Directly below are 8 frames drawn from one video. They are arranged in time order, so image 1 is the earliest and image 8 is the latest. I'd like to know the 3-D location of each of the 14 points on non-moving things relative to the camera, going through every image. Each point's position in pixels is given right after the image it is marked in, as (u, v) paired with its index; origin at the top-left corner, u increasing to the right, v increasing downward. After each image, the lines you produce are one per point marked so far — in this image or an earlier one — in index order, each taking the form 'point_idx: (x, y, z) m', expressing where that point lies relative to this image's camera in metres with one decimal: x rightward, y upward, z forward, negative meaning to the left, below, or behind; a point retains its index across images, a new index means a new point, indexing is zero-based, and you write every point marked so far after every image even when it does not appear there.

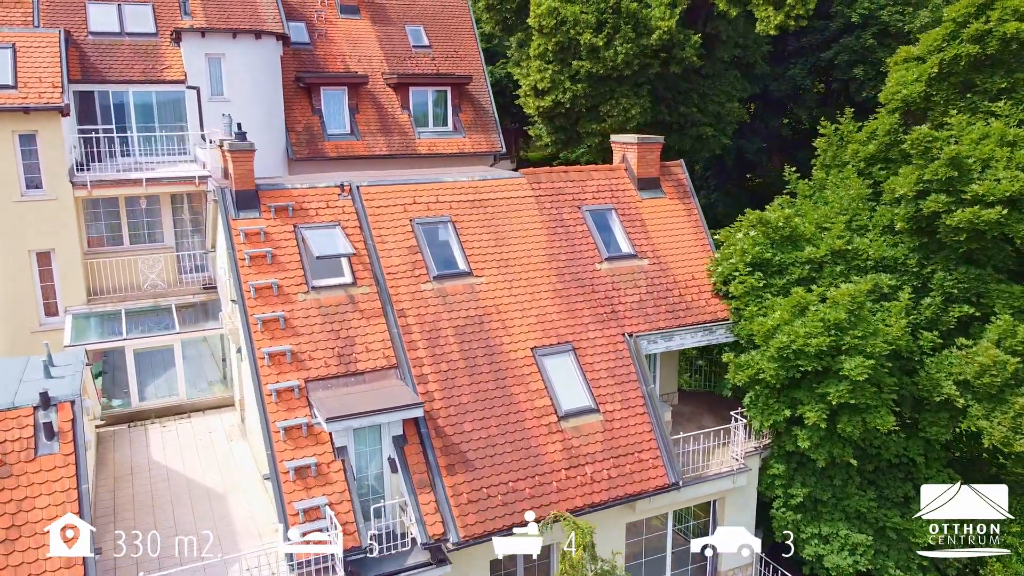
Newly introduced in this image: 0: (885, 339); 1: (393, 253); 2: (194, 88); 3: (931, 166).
0: (+6.0, -0.8, +13.0) m
1: (-2.0, +0.6, +14.0) m
2: (-7.8, +4.9, +19.8) m
3: (+7.2, +2.0, +13.5) m
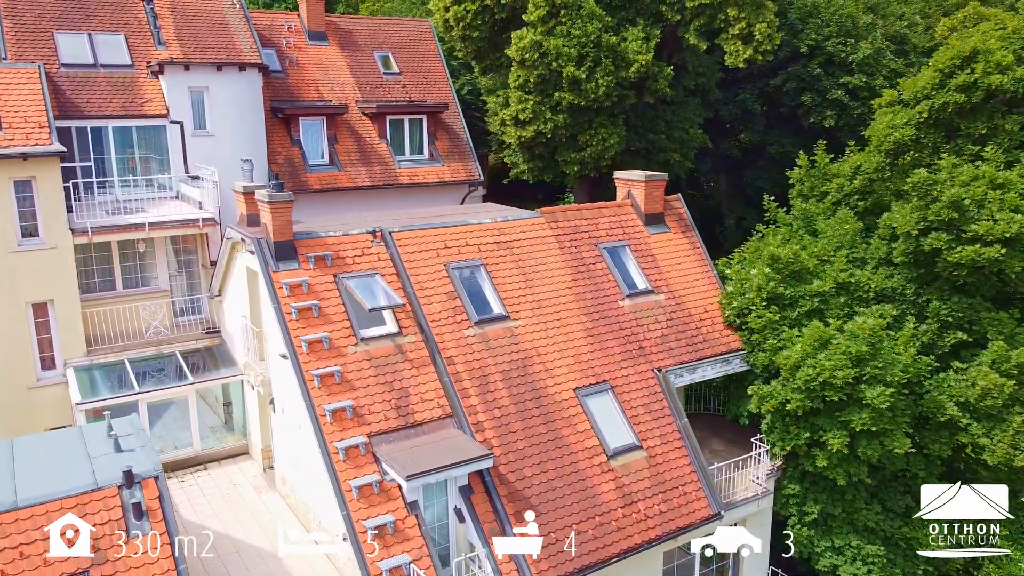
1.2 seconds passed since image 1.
0: (+6.8, -1.4, +14.1) m
1: (-1.3, -0.2, +14.1) m
2: (-7.9, +3.9, +19.2) m
3: (+7.8, +1.4, +14.7) m
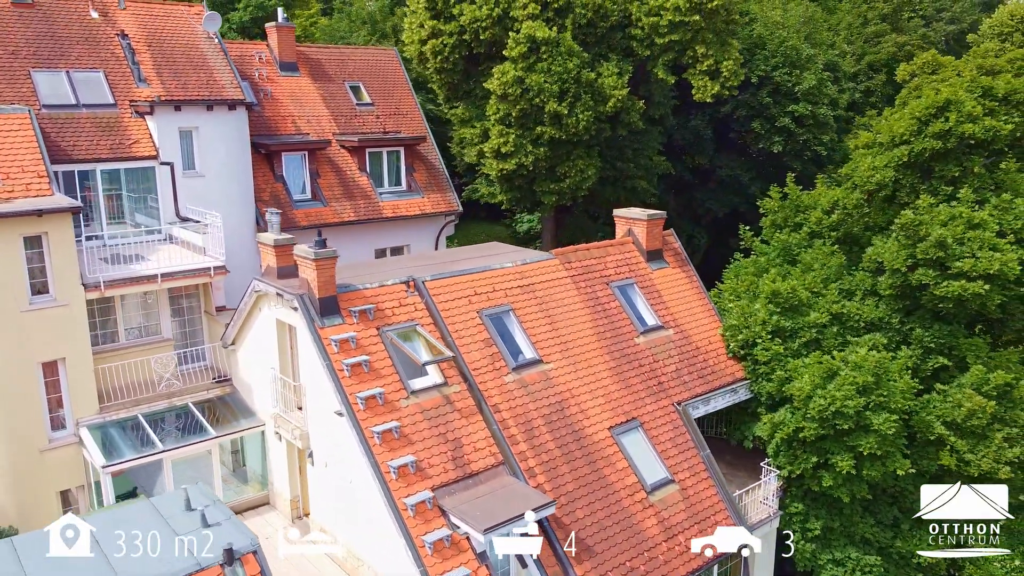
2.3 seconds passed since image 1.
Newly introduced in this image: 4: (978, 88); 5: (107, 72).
0: (+7.4, -2.0, +15.5) m
1: (-0.7, -1.1, +14.4) m
2: (-7.9, +2.9, +18.7) m
3: (+8.2, +0.8, +16.1) m
4: (+10.5, +4.5, +18.2) m
5: (-9.7, +5.1, +19.4) m
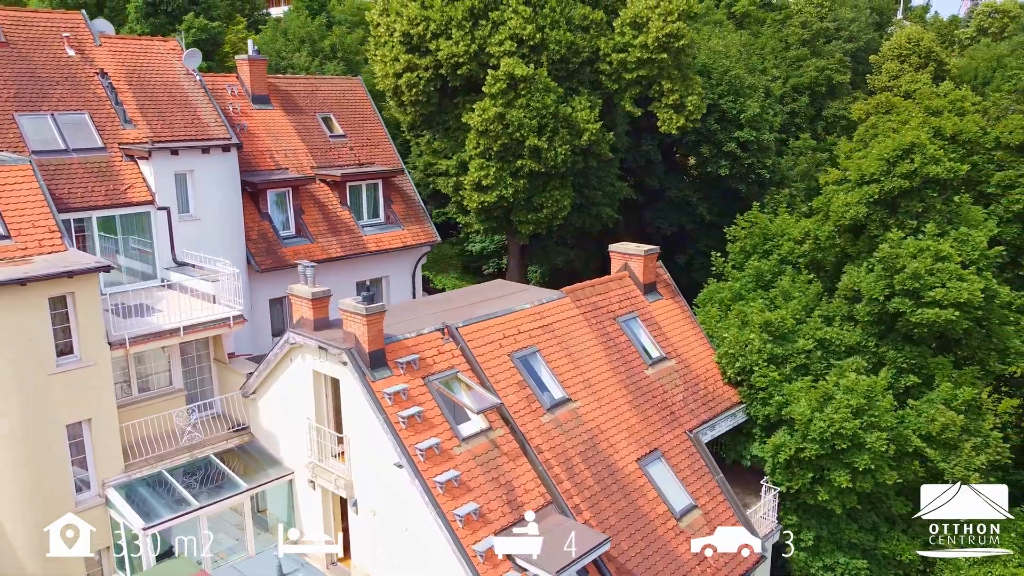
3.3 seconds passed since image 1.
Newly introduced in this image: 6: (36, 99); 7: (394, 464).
0: (+7.9, -2.6, +17.1) m
1: (0.0, -1.9, +15.0) m
2: (-7.9, +1.8, +18.3) m
3: (+8.5, +0.2, +17.8) m
4: (+10.4, +4.0, +20.1) m
5: (-9.7, +4.0, +18.8) m
6: (-10.7, +4.2, +18.2) m
7: (-1.9, -2.9, +13.3) m
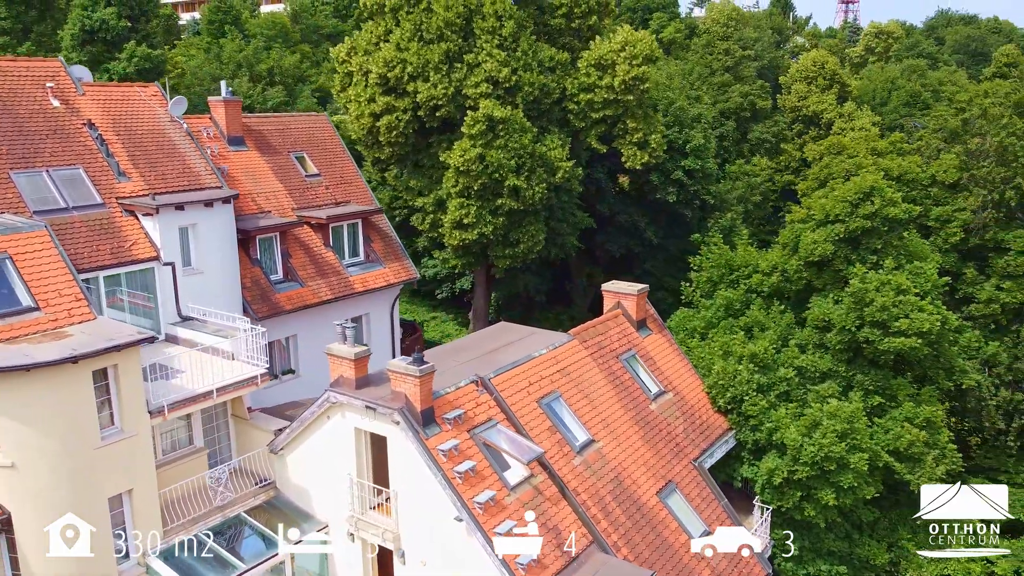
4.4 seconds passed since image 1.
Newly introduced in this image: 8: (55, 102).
0: (+8.2, -3.4, +18.9) m
1: (+0.6, -2.9, +15.9) m
2: (-7.7, +0.5, +18.2) m
3: (+8.7, -0.5, +19.8) m
4: (+10.1, +3.2, +22.3) m
5: (-9.7, +2.7, +18.4) m
6: (-10.5, +2.9, +17.7) m
7: (-1.0, -3.9, +13.9) m
8: (-10.7, +4.4, +19.0) m
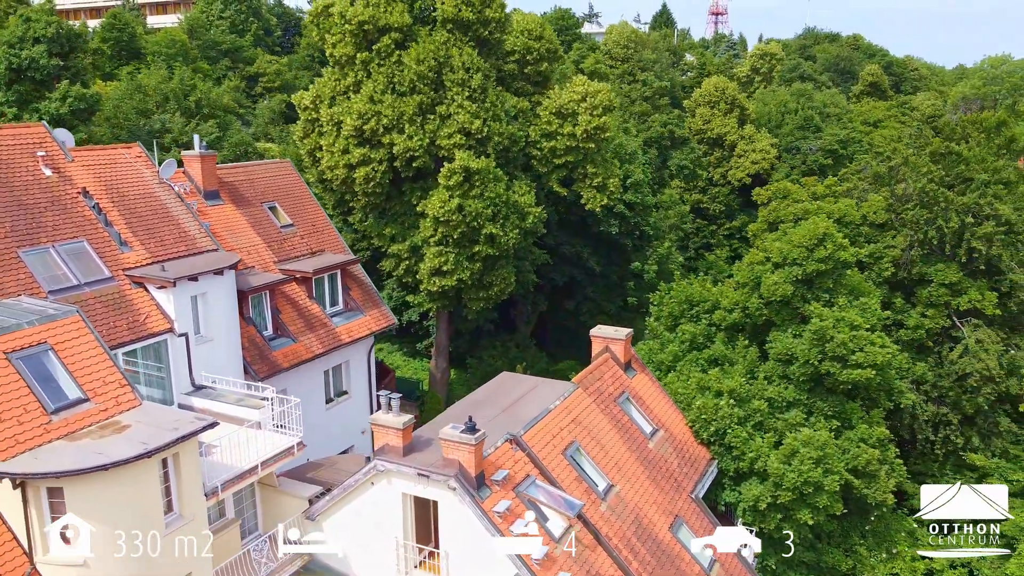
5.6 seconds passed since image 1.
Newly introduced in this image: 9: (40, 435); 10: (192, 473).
0: (+8.4, -4.4, +21.2) m
1: (+1.3, -4.2, +17.1) m
2: (-7.4, -1.0, +18.2) m
3: (+8.6, -1.6, +22.1) m
4: (+9.5, +2.3, +24.8) m
5: (-9.5, +1.1, +18.1) m
6: (-10.2, +1.2, +17.3) m
7: (0.0, -5.3, +14.9) m
8: (-10.6, +2.7, +18.6) m
9: (-7.7, -2.4, +13.3) m
10: (-5.8, -3.3, +14.5) m
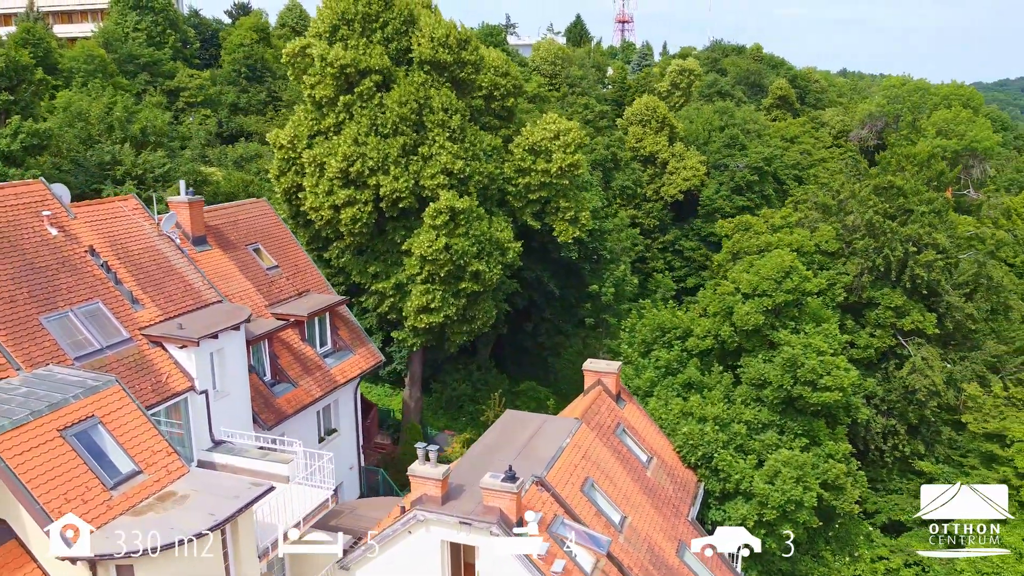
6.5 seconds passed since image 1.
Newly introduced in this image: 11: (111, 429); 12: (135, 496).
0: (+8.4, -5.3, +23.1) m
1: (+1.8, -5.3, +18.2) m
2: (-7.0, -2.3, +18.3) m
3: (+8.5, -2.4, +24.0) m
4: (+9.0, +1.4, +26.8) m
5: (-9.1, -0.3, +18.0) m
6: (-9.7, -0.2, +17.0) m
7: (+0.8, -6.4, +15.9) m
8: (-10.4, +1.3, +18.3) m
9: (-6.7, -3.7, +13.4) m
10: (-4.9, -4.5, +14.8) m
11: (-7.2, -2.5, +14.5) m
12: (-6.4, -3.6, +13.8) m
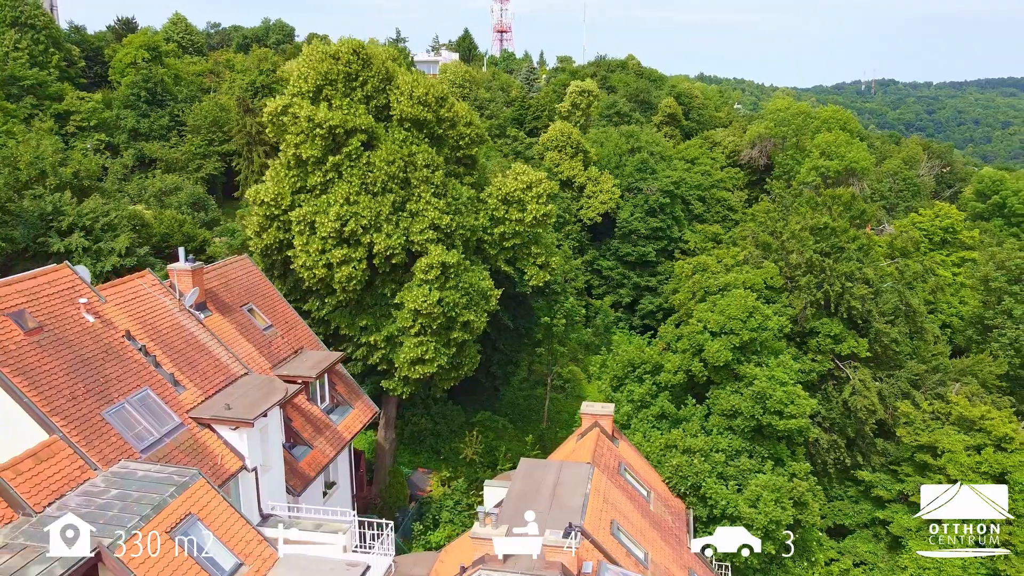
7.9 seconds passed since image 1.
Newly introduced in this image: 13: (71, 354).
0: (+8.6, -6.6, +25.8) m
1: (+2.8, -6.8, +20.0) m
2: (-6.0, -4.2, +18.7) m
3: (+8.4, -3.7, +26.7) m
4: (+8.3, +0.1, +29.5) m
5: (-8.1, -2.2, +18.1) m
6: (-8.6, -2.1, +17.1) m
7: (+2.2, -7.9, +17.6) m
8: (-9.5, -0.7, +18.2) m
9: (-4.9, -5.5, +13.9) m
10: (-3.3, -6.3, +15.6) m
11: (-5.6, -4.3, +15.0) m
12: (-4.7, -5.4, +14.4) m
13: (-9.3, -1.4, +17.0) m
